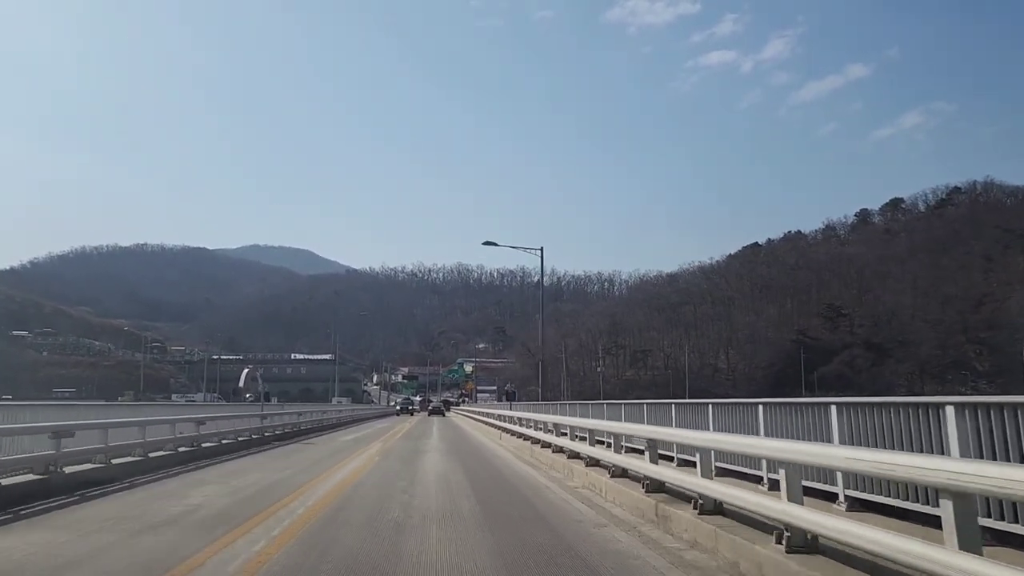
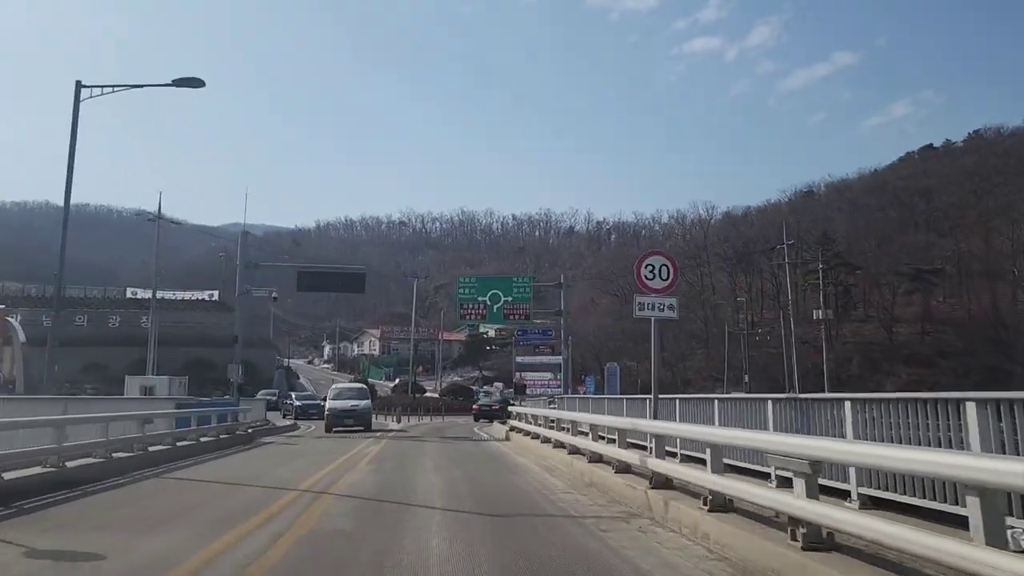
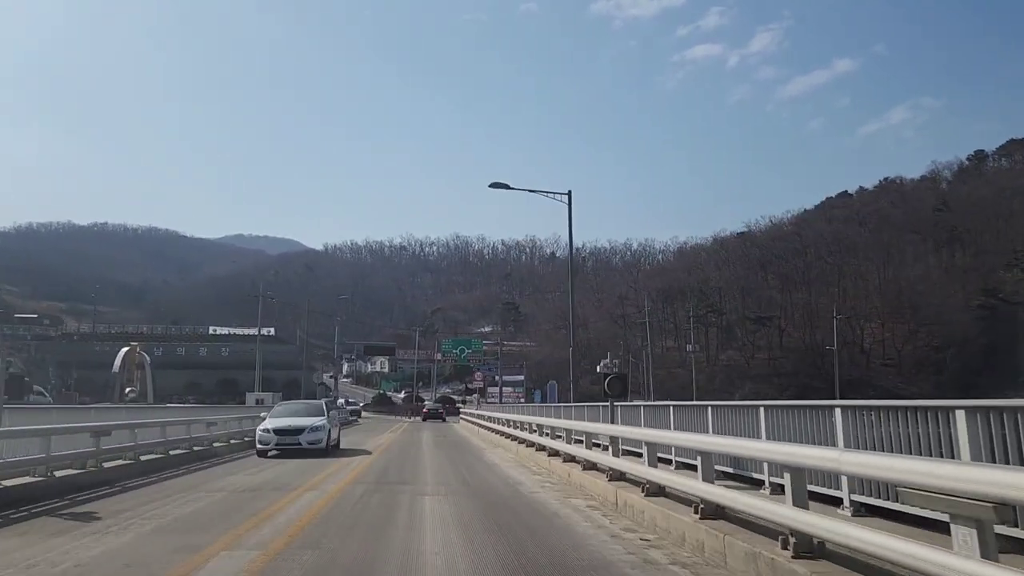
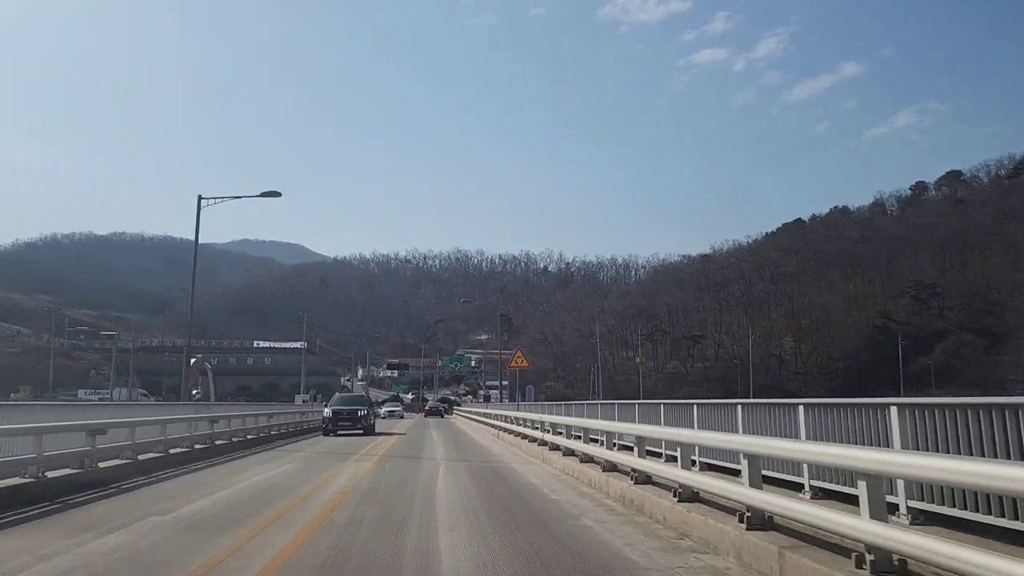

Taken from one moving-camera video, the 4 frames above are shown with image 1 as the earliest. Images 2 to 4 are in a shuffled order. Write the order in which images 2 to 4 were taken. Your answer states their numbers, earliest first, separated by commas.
4, 3, 2
